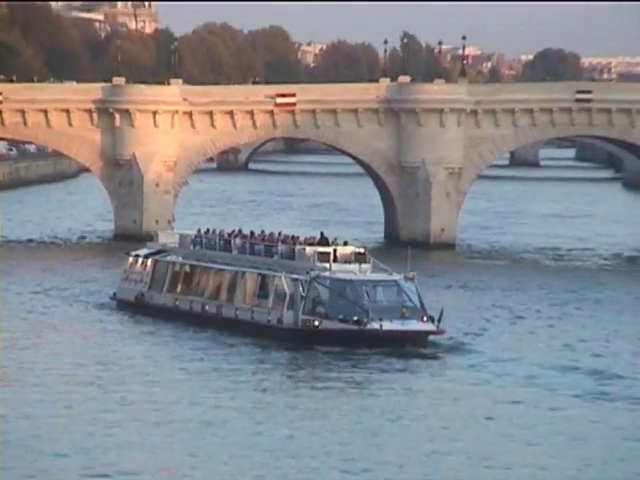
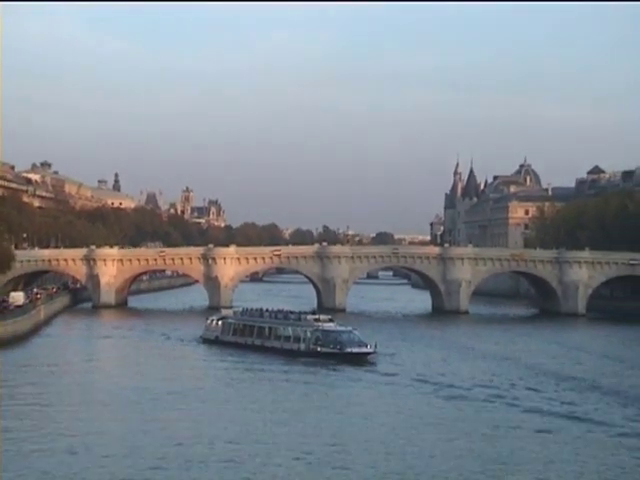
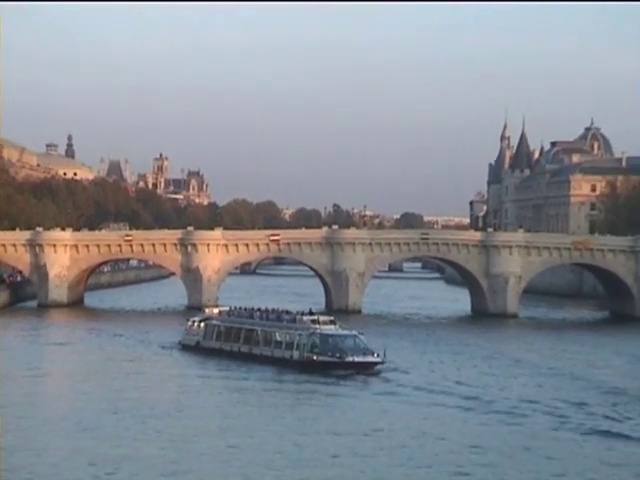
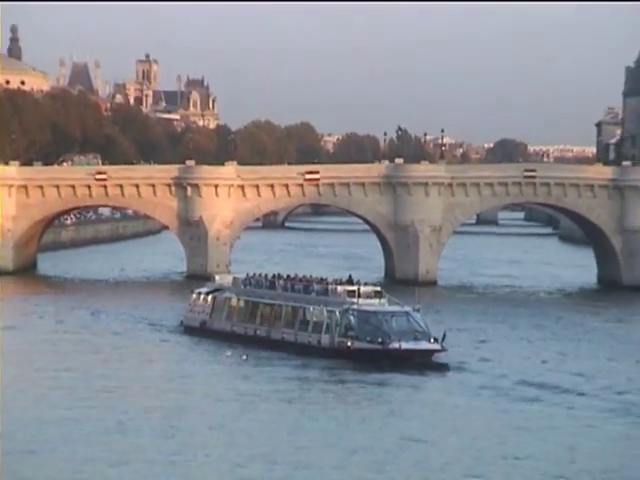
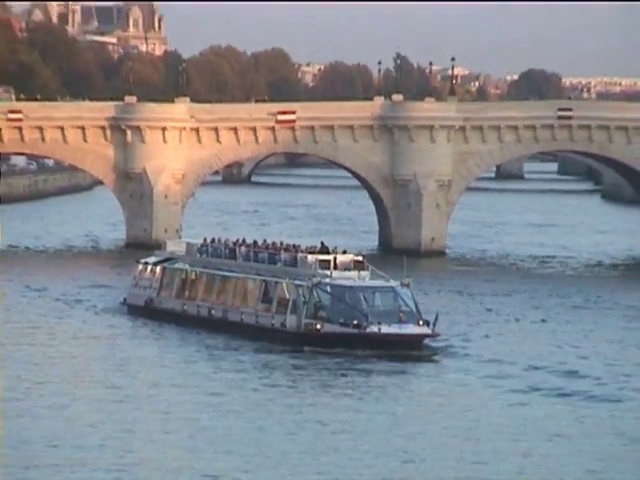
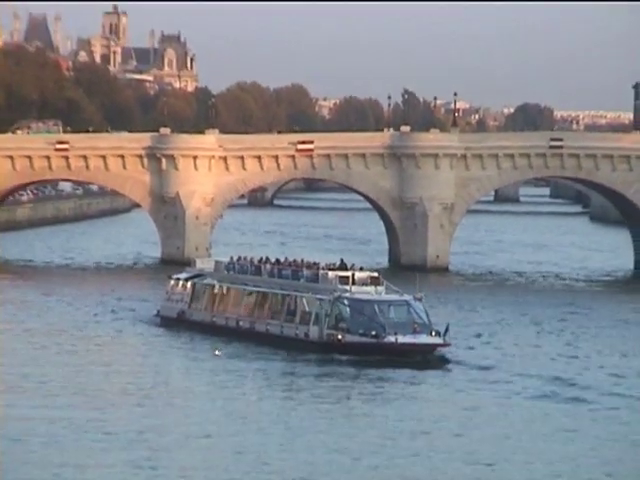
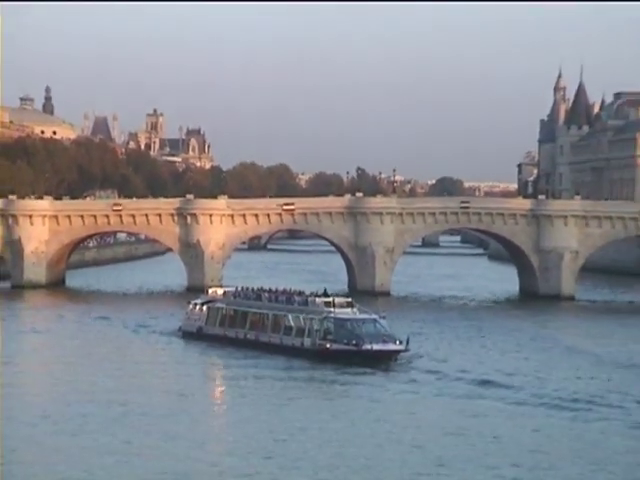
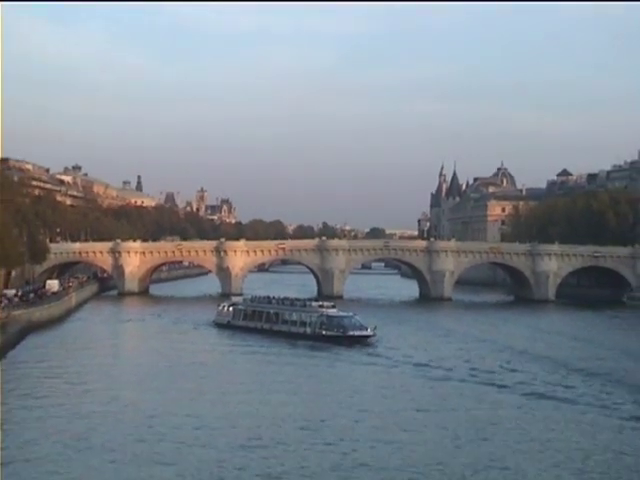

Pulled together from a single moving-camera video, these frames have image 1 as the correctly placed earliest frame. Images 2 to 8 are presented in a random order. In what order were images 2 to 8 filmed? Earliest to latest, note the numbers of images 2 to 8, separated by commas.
5, 6, 4, 7, 3, 2, 8
